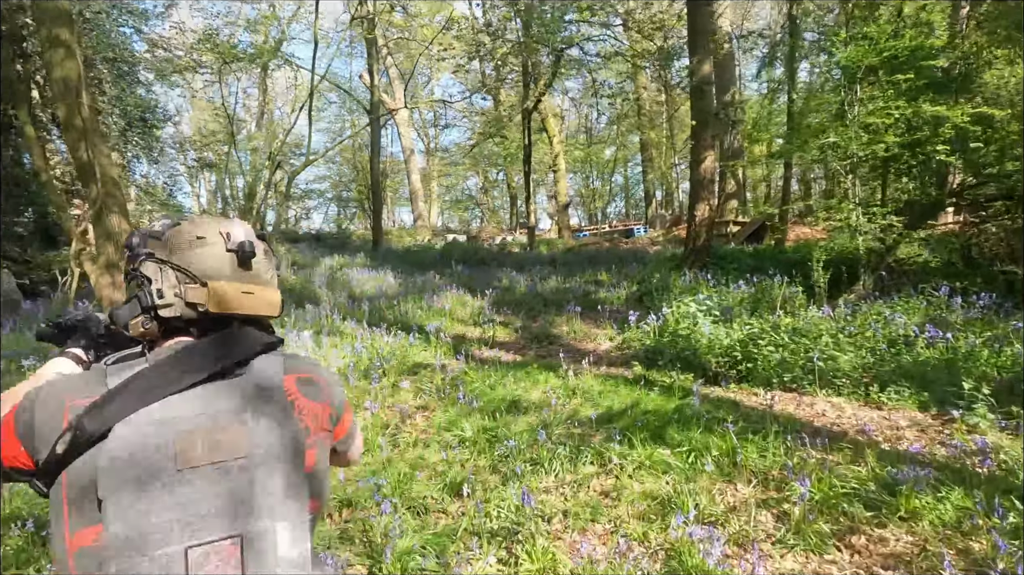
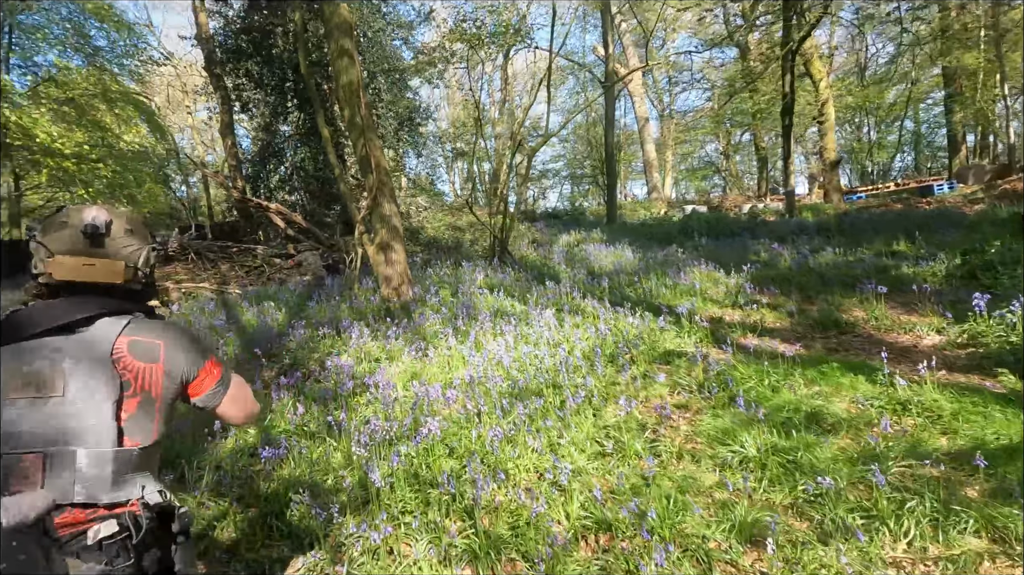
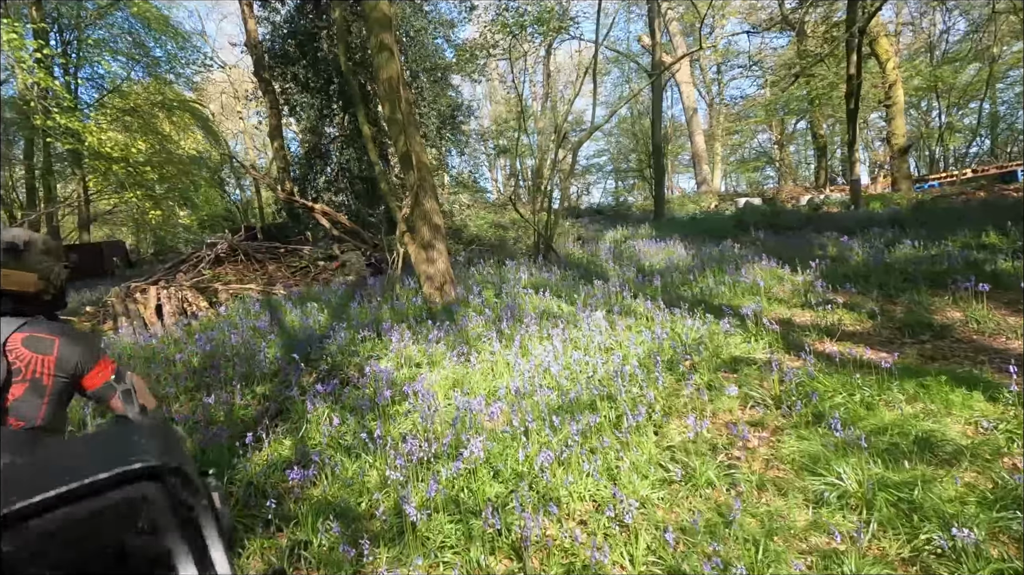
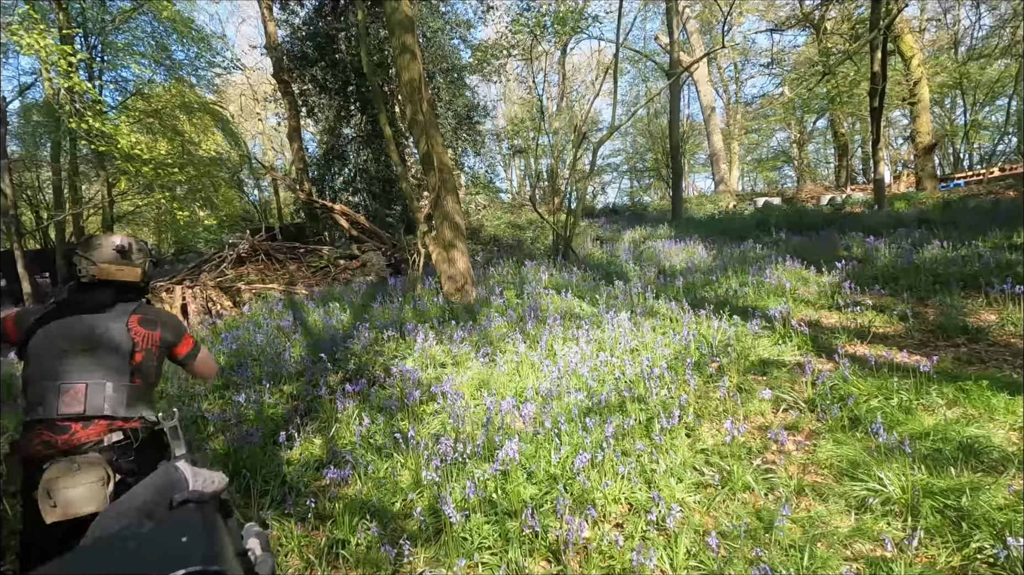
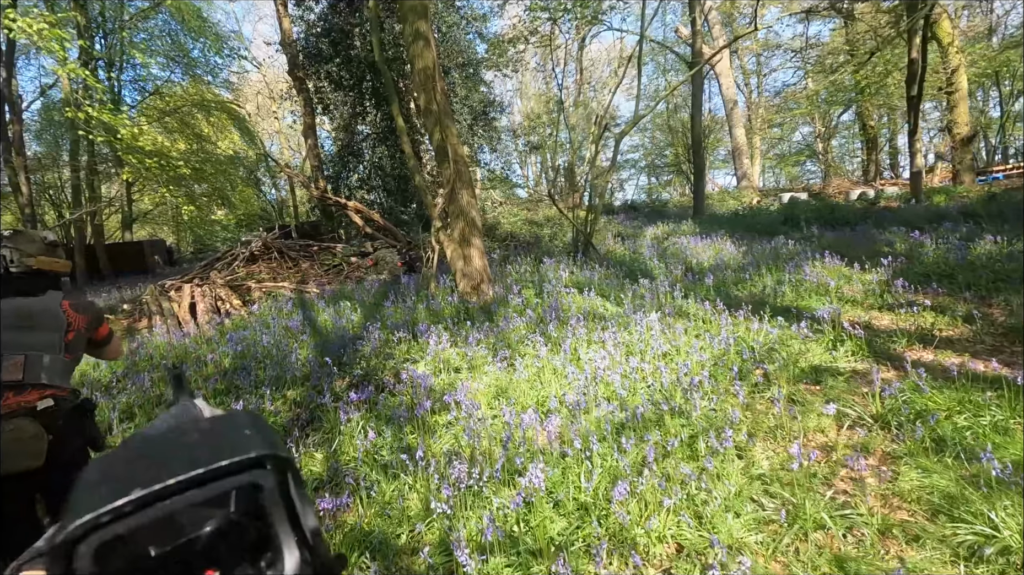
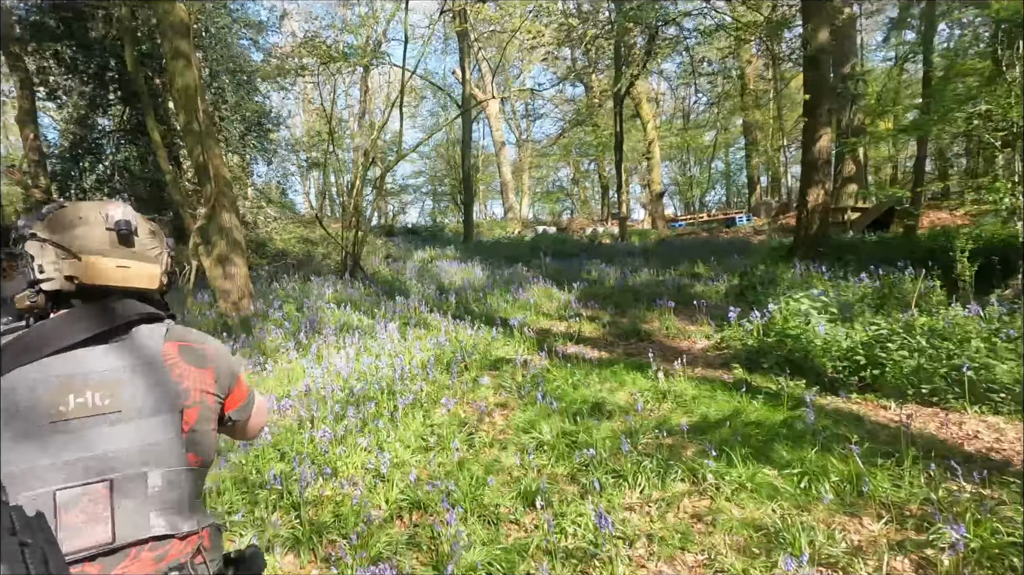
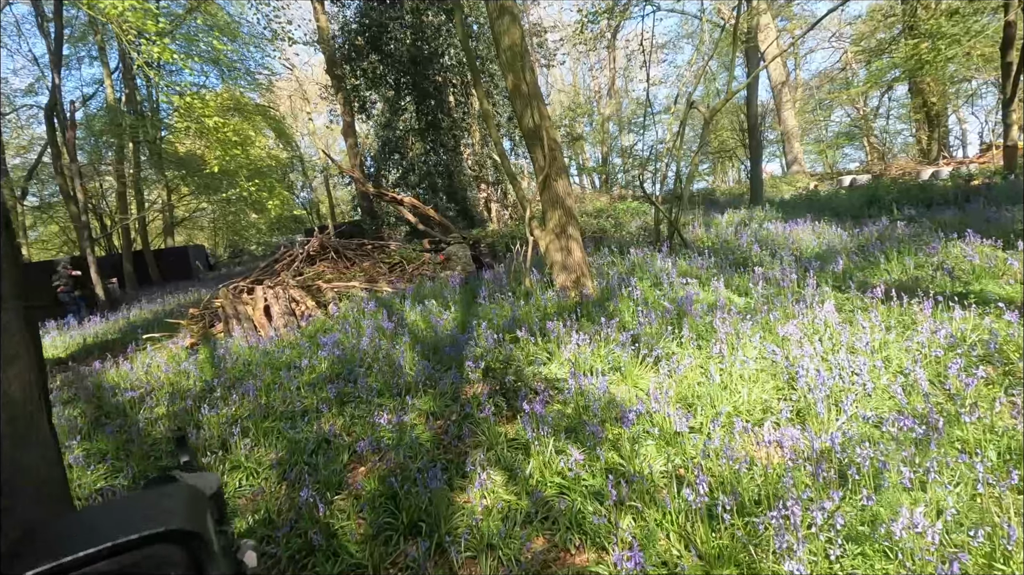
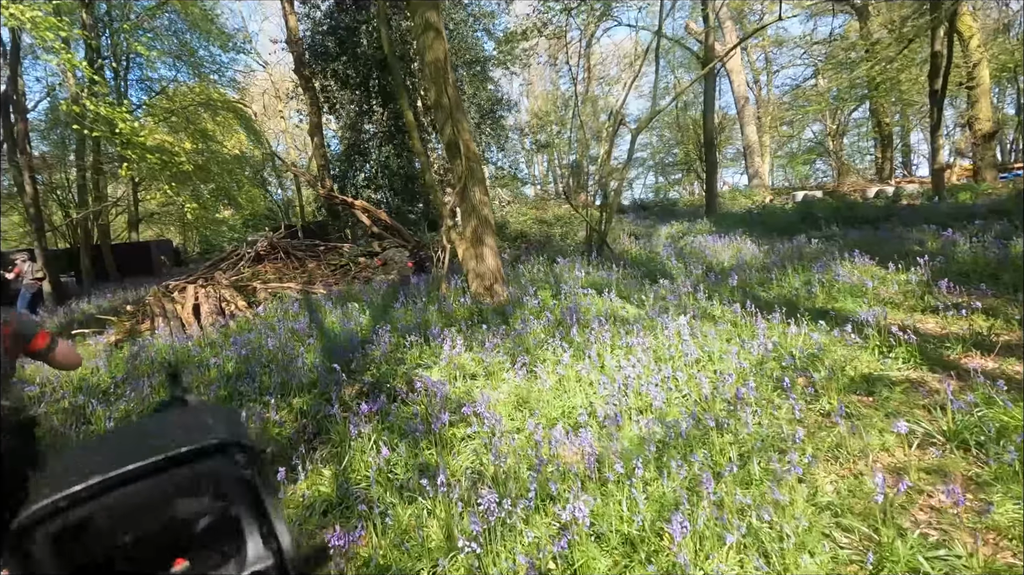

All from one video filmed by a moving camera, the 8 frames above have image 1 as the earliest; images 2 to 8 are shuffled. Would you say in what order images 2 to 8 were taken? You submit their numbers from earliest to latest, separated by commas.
6, 2, 3, 4, 5, 8, 7
